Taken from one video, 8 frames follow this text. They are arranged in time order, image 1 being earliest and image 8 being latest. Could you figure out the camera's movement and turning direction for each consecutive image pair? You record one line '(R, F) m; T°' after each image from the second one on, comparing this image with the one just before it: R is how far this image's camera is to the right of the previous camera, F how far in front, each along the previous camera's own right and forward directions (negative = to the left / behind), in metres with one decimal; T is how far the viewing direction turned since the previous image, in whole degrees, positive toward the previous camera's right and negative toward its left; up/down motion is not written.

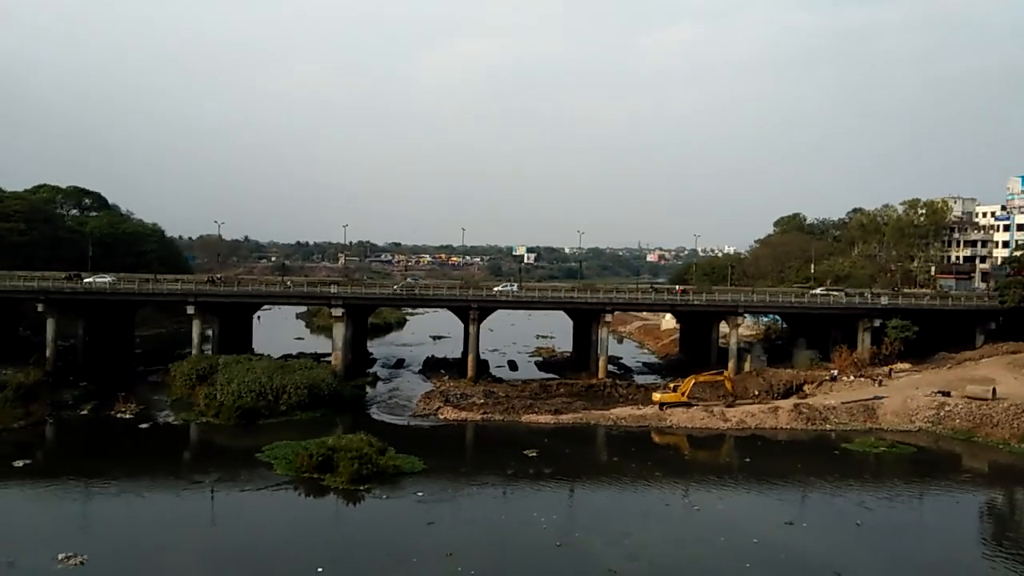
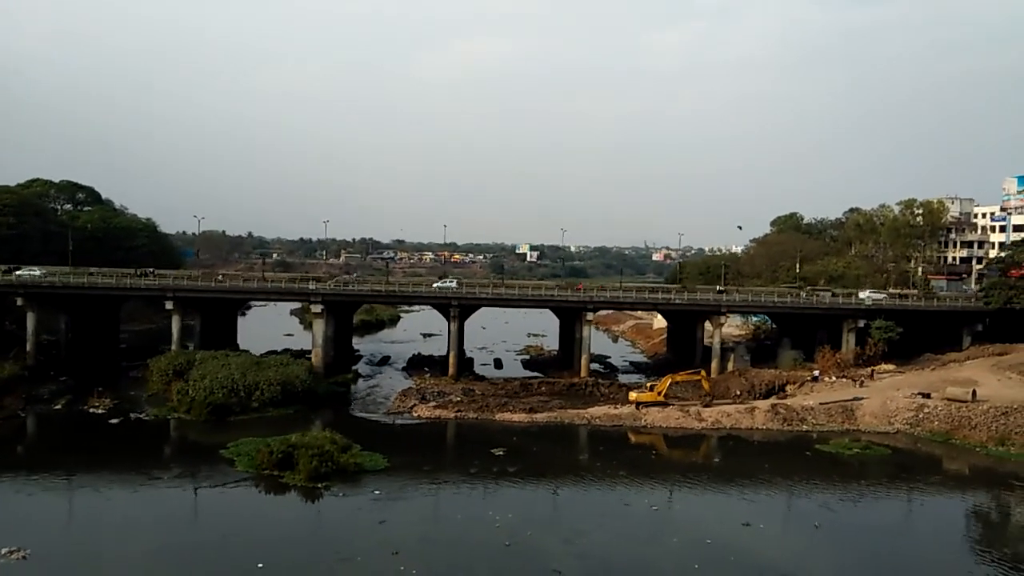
(+1.6, +0.3) m; 0°
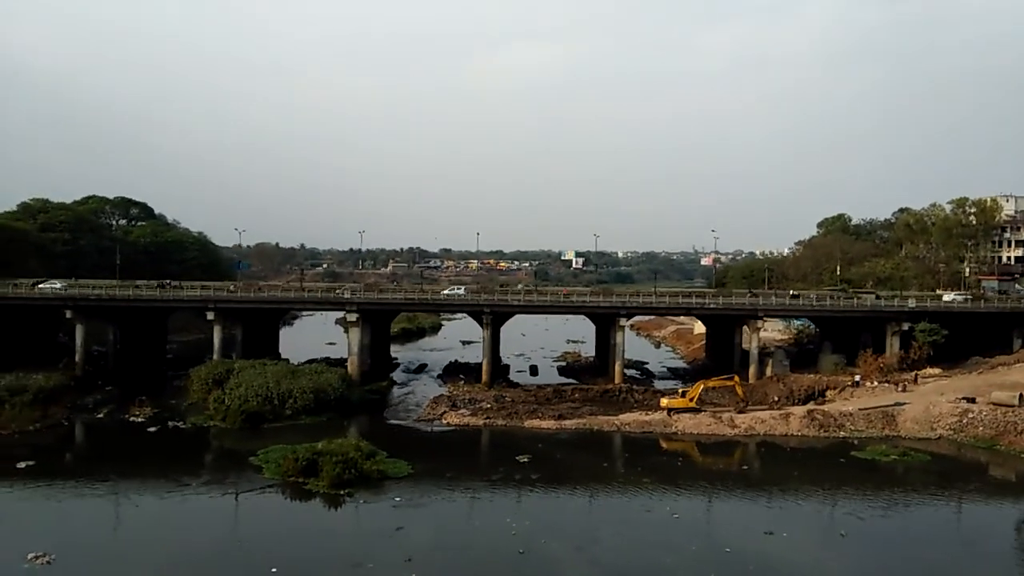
(+1.1, 0.0) m; -4°
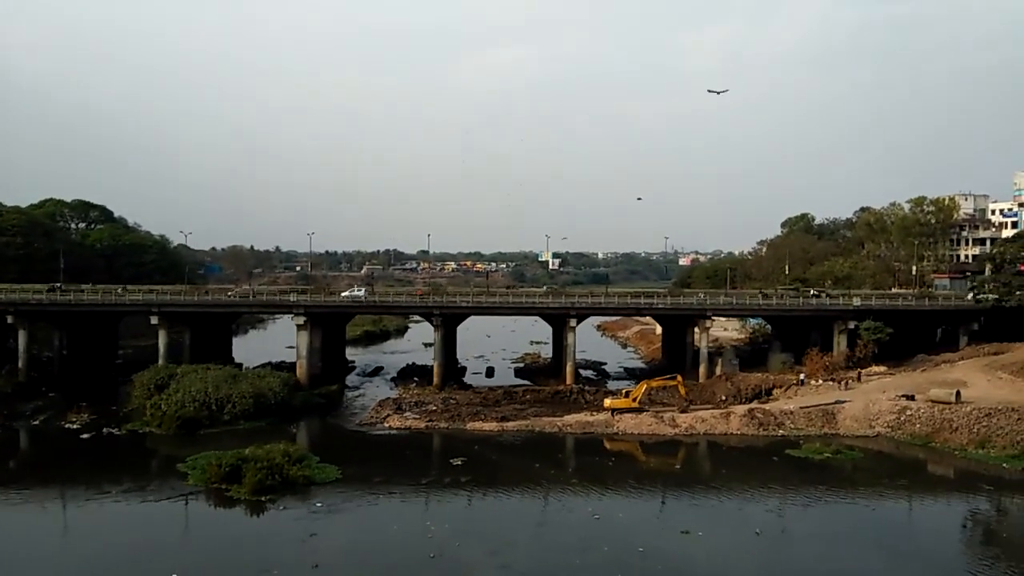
(+2.1, +0.2) m; +1°
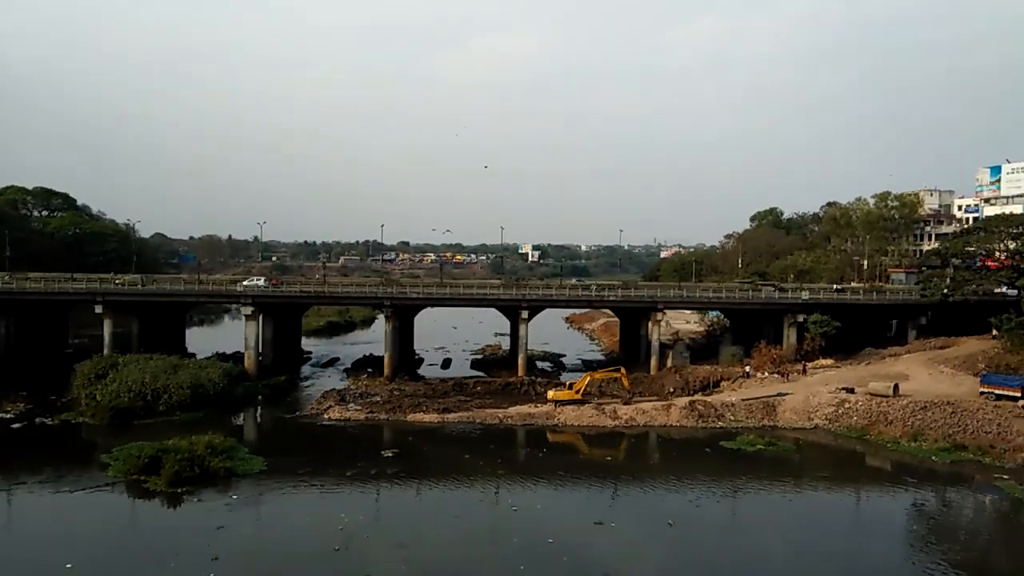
(+2.2, +0.2) m; +1°
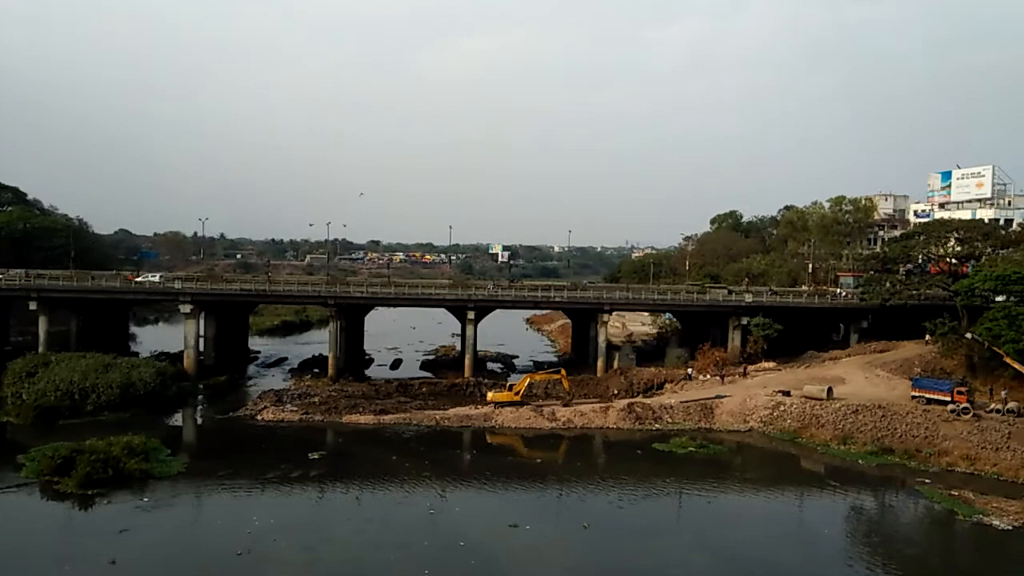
(+1.7, +0.2) m; +2°
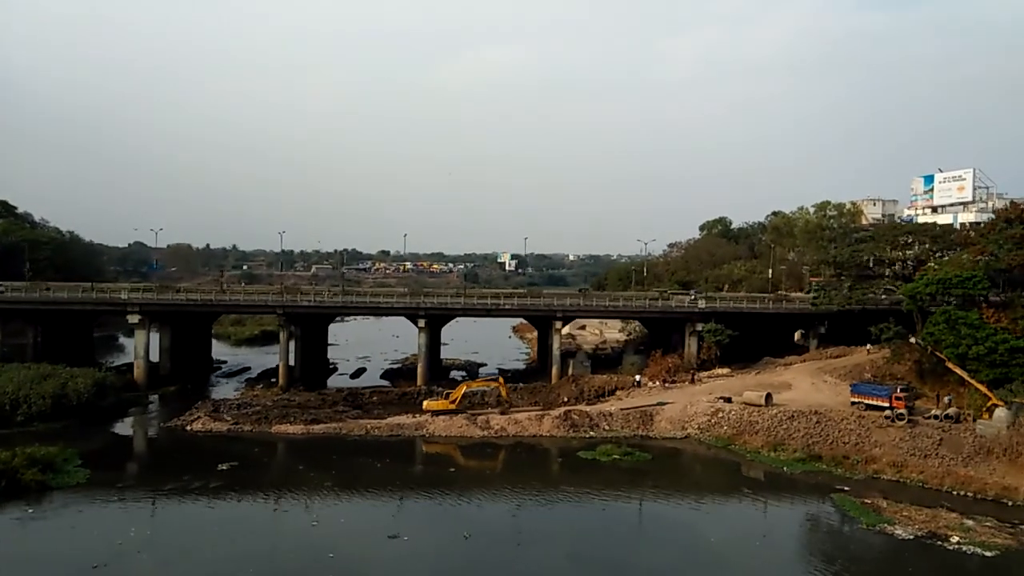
(+4.3, +0.5) m; -1°
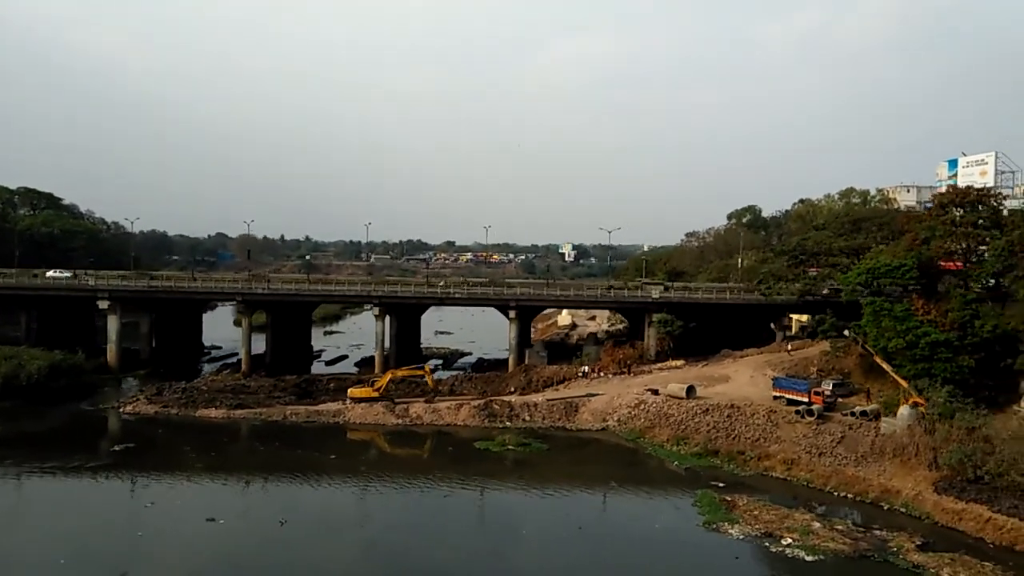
(+7.9, +0.6) m; -6°
